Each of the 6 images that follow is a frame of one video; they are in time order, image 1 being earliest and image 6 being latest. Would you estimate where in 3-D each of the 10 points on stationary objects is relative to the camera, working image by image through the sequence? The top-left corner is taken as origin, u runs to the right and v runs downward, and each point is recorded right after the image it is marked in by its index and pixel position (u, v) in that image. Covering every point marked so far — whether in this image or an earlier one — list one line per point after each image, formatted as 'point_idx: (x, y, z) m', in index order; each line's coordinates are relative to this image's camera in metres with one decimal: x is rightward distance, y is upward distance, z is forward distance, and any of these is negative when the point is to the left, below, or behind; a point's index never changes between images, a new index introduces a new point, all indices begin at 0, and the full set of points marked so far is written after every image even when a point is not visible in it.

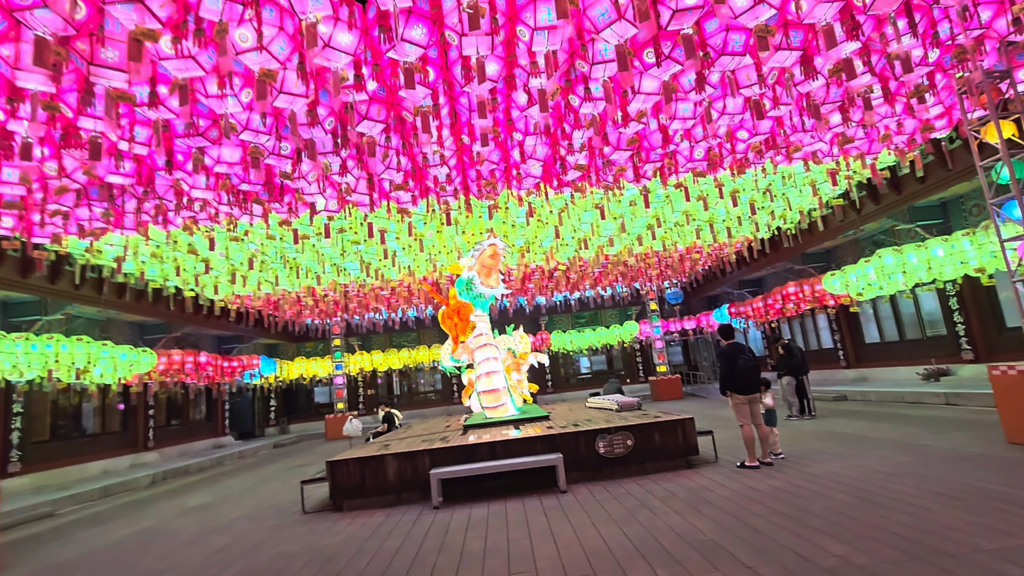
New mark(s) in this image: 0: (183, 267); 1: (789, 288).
0: (-5.3, +0.3, +8.4) m
1: (+6.8, 0.0, +12.7) m
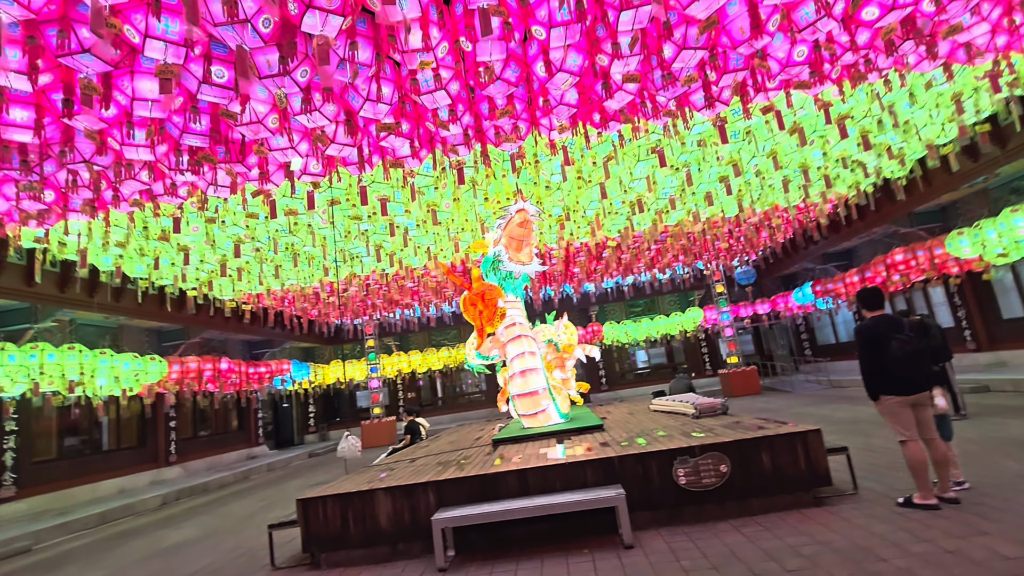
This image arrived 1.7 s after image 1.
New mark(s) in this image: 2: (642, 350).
0: (-4.8, +0.4, +7.2) m
1: (+7.7, +0.6, +10.3) m
2: (+4.6, -2.2, +18.2) m
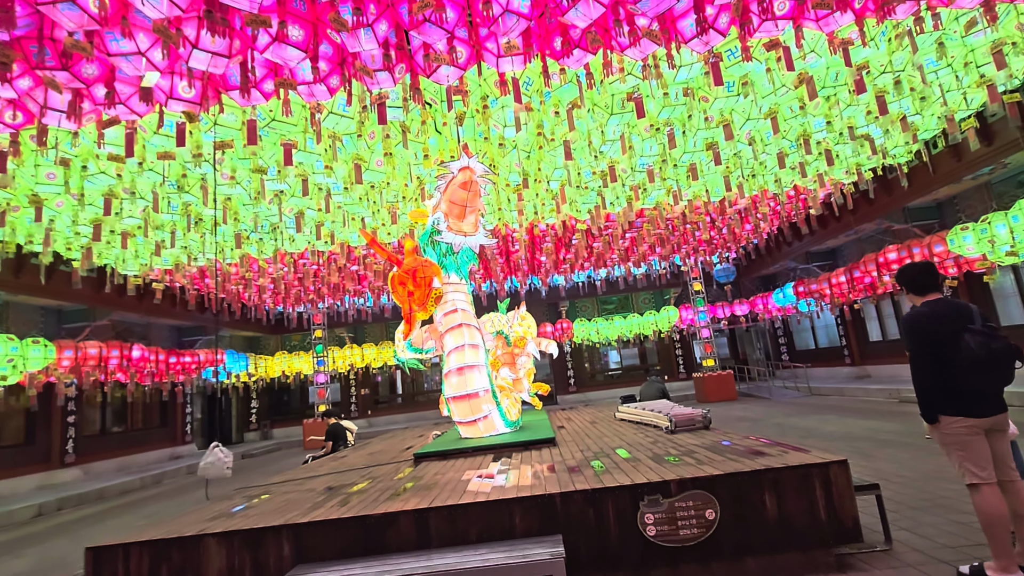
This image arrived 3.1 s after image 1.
0: (-5.5, +0.8, +5.8) m
1: (+6.9, +0.6, +9.4) m
2: (+3.4, -2.1, +17.2) m
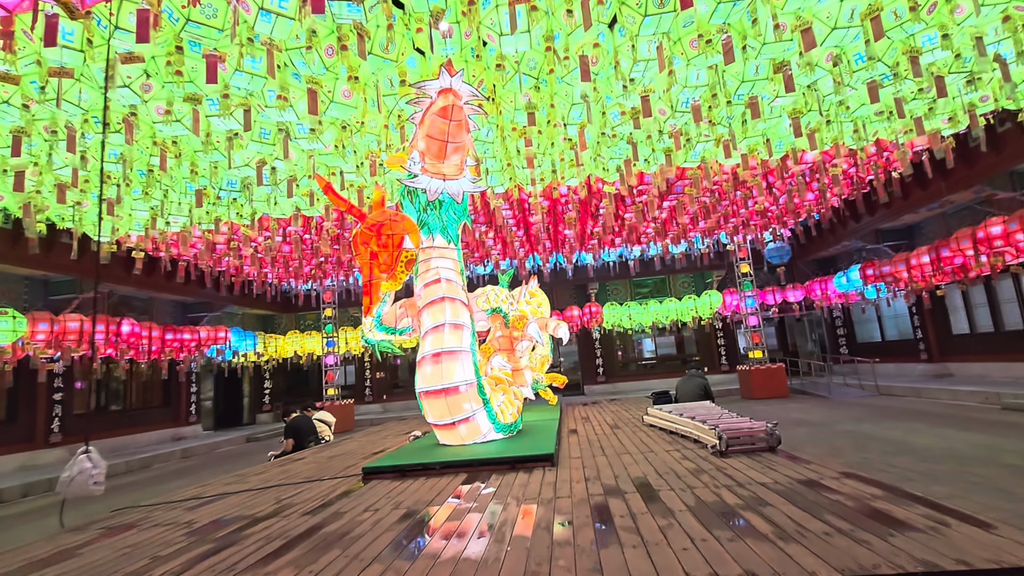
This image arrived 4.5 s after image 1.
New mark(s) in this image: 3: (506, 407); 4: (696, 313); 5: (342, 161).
0: (-5.4, +1.2, +4.9) m
1: (+7.2, +0.9, +7.6) m
2: (+4.2, -1.5, +15.8) m
3: (0.0, -1.0, +4.4) m
4: (+4.5, -0.6, +12.6) m
5: (-1.8, +1.4, +5.5) m
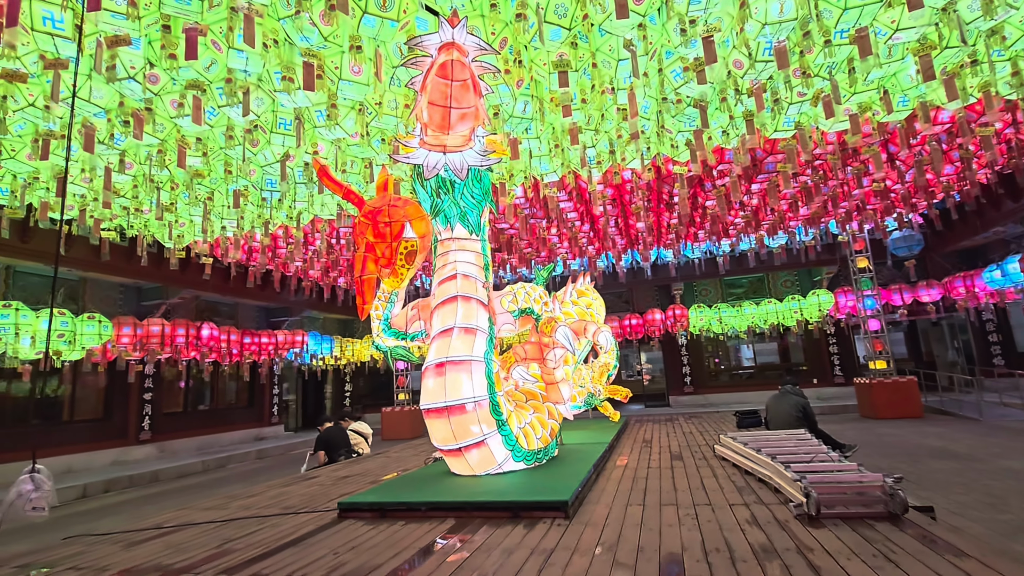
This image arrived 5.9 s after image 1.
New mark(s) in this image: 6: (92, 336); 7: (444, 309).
0: (-5.1, +1.1, +5.1) m
1: (+7.8, +1.0, +5.5) m
2: (+6.4, -1.5, +14.0) m
3: (+0.2, -1.0, +3.6) m
4: (+6.1, -0.6, +10.9) m
5: (-1.4, +1.4, +5.1) m
6: (-6.4, -0.7, +7.9) m
7: (-0.5, -0.1, +3.4) m
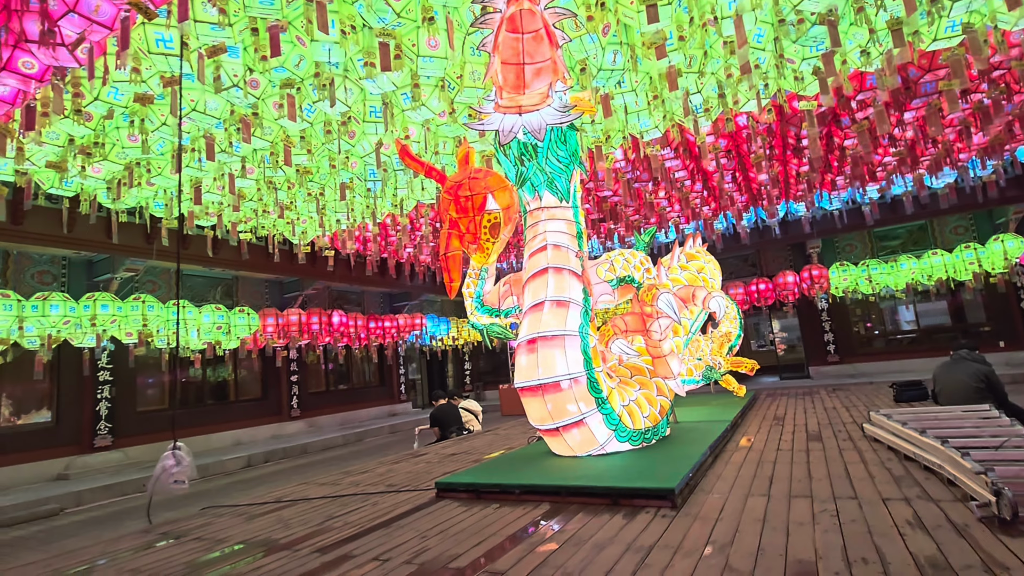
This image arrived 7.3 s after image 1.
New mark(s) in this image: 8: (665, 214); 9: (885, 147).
0: (-4.1, +1.1, +5.8) m
1: (+8.6, +1.8, +3.4) m
2: (+9.2, -0.4, +12.1) m
3: (+0.8, -0.8, +3.3) m
4: (+8.2, +0.4, +9.1) m
5: (-0.5, +1.6, +5.0) m
6: (-4.7, -0.7, +8.9) m
7: (+0.1, 0.0, +3.2) m
8: (+2.5, +1.2, +8.5) m
9: (+4.7, +1.8, +6.5) m
